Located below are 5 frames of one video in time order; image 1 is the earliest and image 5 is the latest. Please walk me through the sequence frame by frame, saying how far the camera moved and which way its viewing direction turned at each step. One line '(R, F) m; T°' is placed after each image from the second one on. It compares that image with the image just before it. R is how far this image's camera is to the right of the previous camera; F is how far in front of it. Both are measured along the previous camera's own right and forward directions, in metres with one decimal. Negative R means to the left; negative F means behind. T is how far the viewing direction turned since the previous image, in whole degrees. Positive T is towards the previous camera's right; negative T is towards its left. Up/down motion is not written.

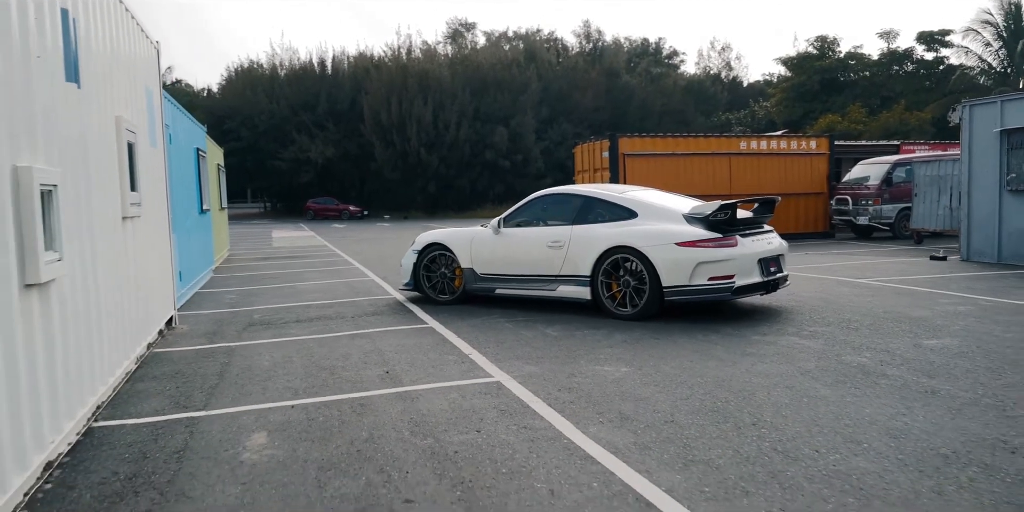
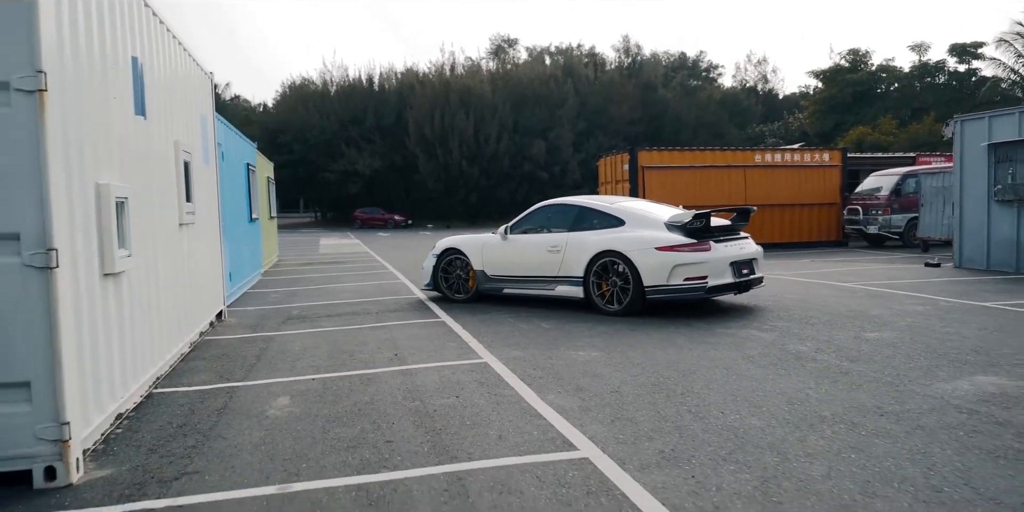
(+0.6, -0.9) m; -4°
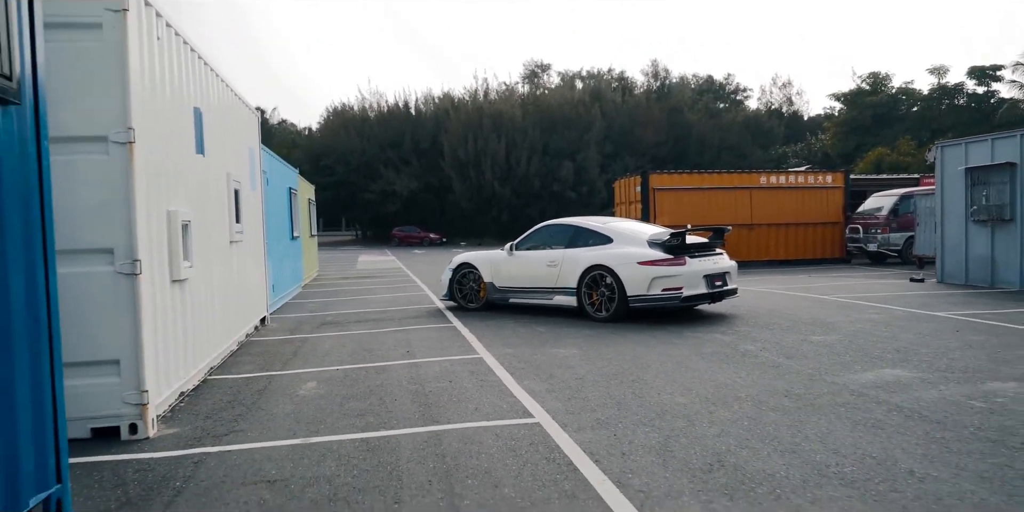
(+0.5, -1.1) m; -3°
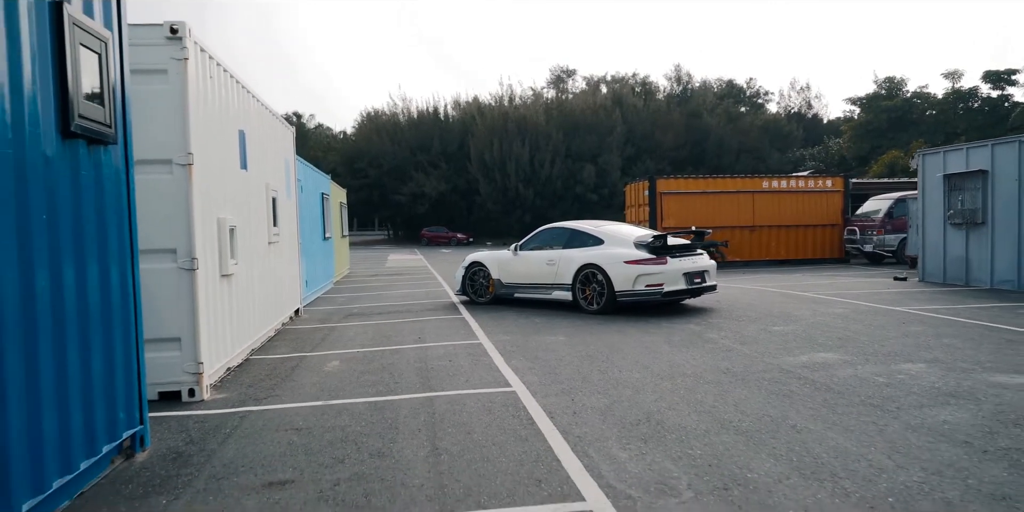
(+0.5, -1.1) m; -3°
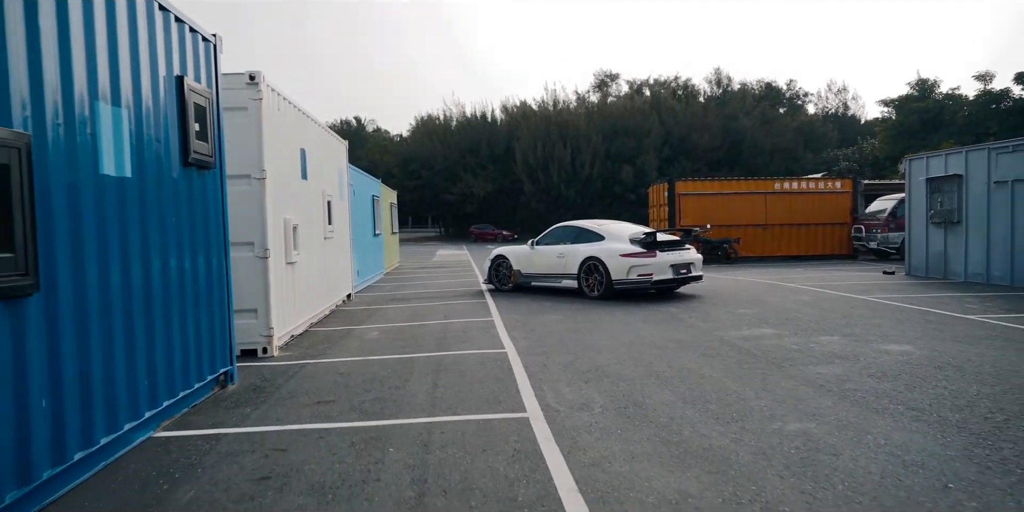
(+0.7, -1.8) m; -5°
